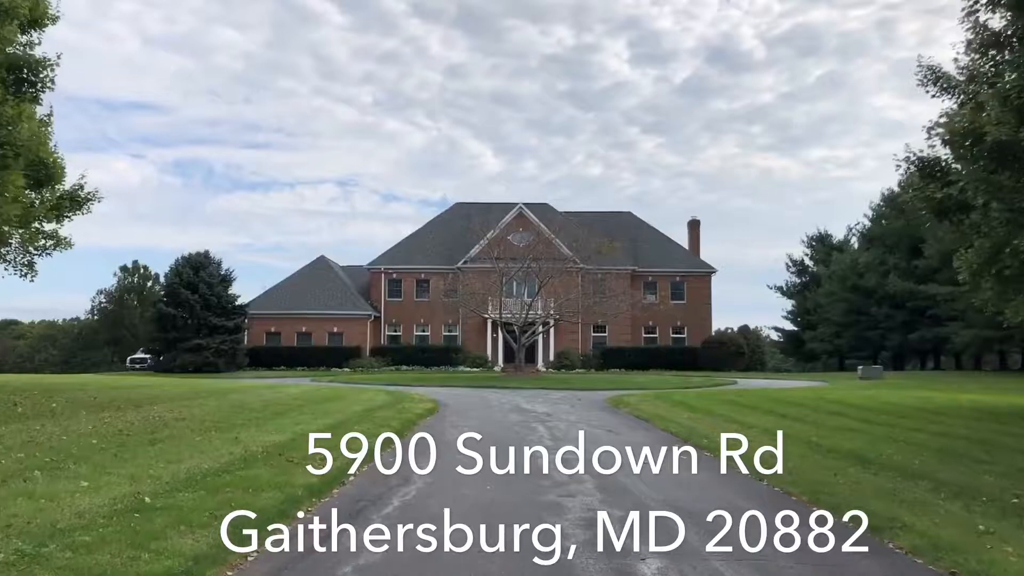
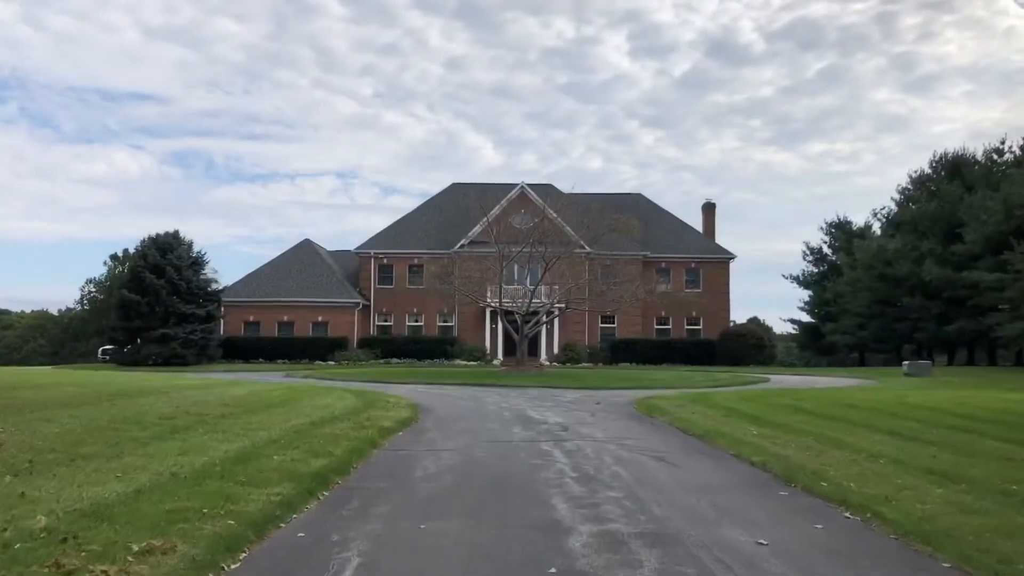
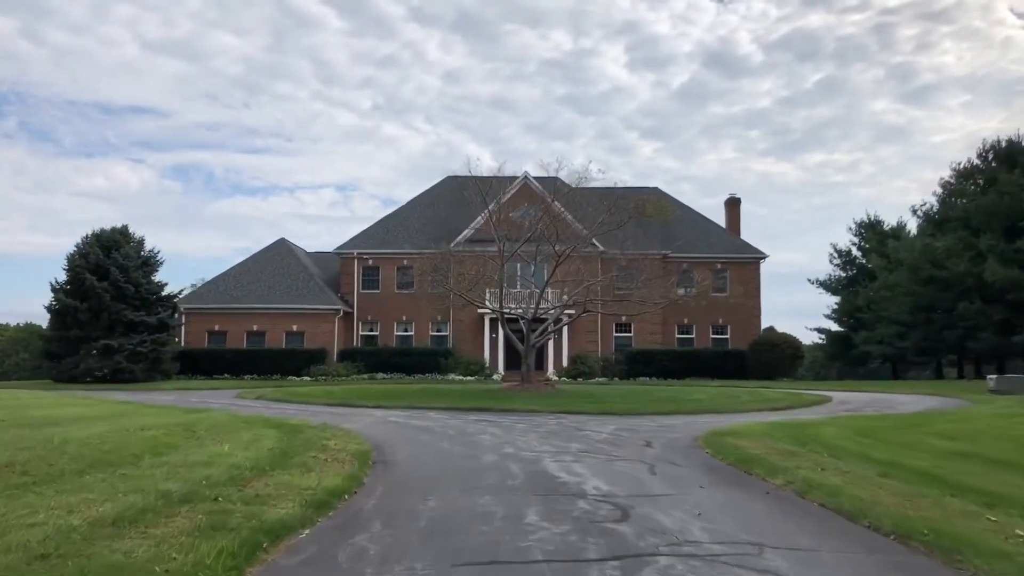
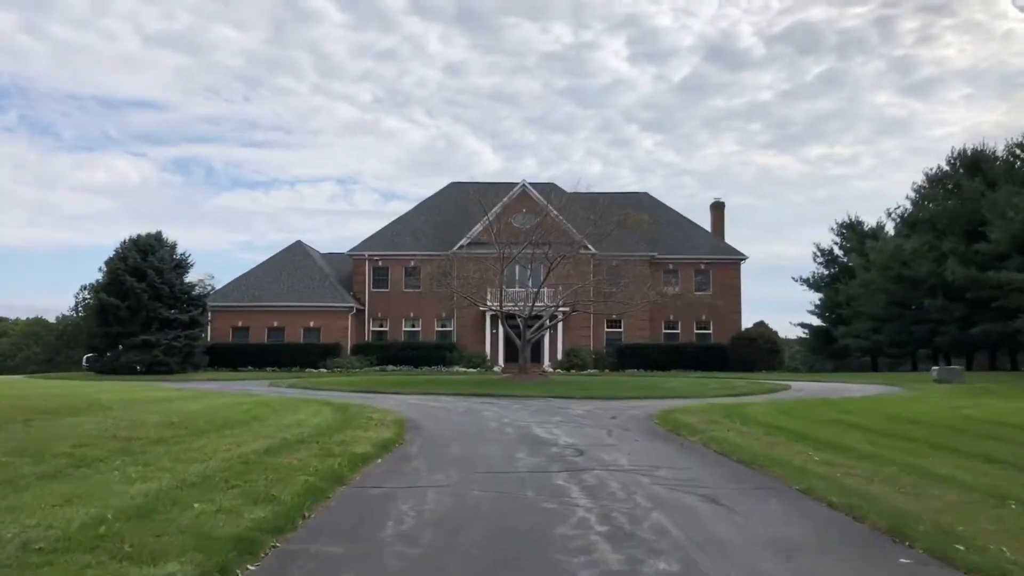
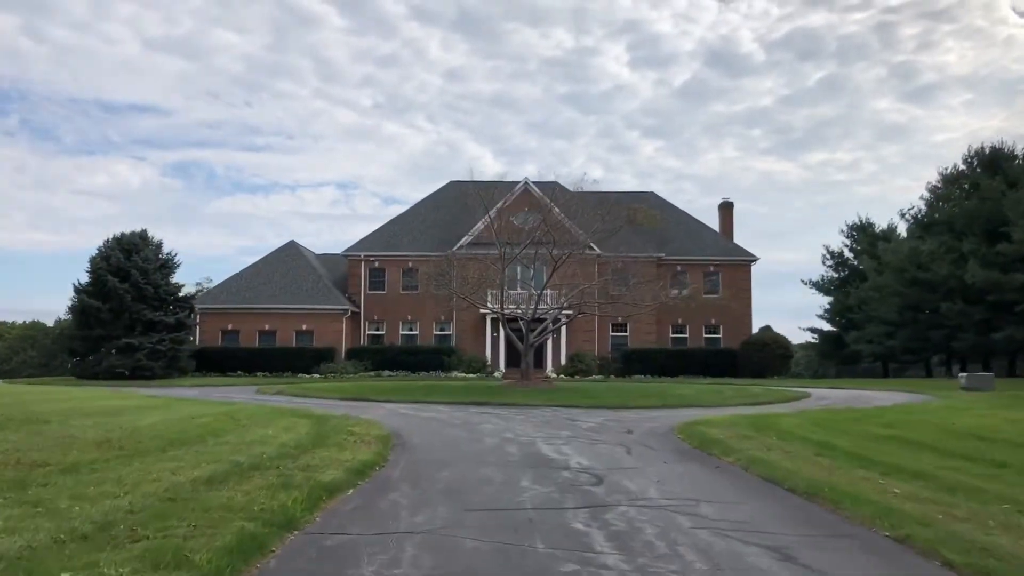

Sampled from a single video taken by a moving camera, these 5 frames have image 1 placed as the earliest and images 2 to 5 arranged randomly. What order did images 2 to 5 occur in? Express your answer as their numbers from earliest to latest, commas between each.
2, 4, 5, 3
